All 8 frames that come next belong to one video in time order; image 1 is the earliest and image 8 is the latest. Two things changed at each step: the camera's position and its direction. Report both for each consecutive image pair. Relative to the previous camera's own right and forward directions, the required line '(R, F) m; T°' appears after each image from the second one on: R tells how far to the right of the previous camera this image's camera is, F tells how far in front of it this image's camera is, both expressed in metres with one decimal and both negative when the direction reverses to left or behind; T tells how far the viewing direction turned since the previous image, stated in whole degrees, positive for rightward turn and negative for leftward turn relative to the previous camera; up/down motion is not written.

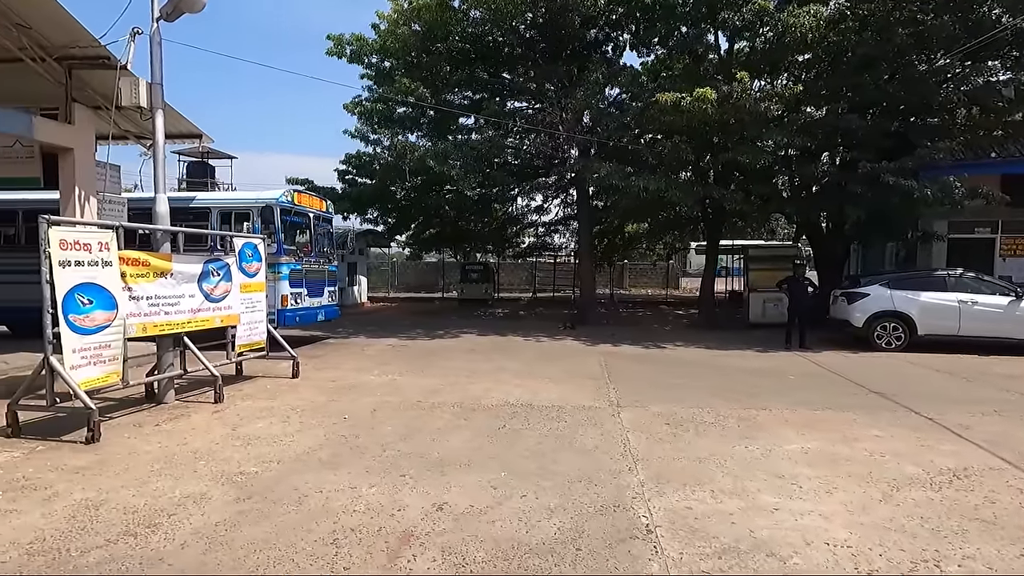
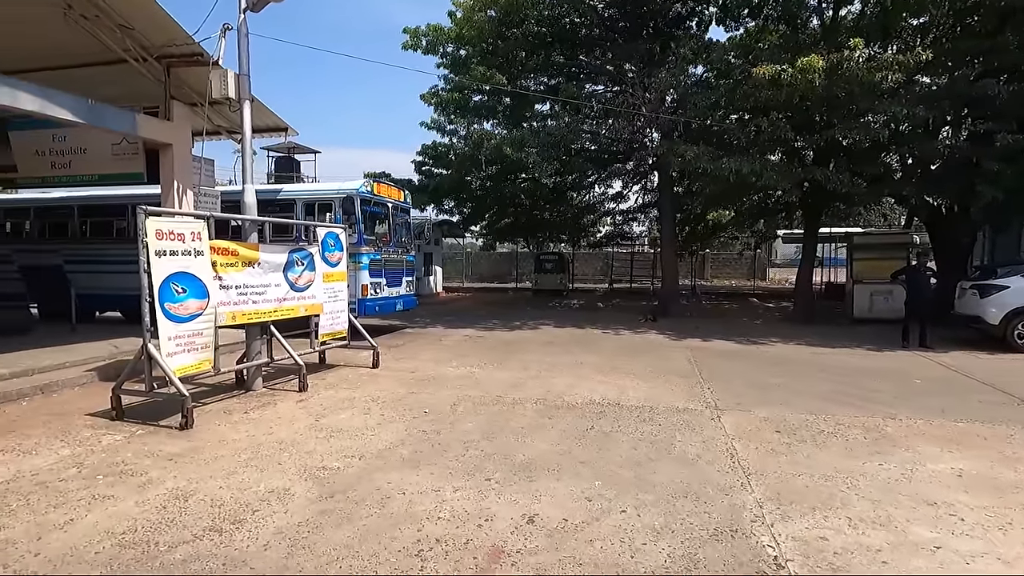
(-0.2, +0.4) m; -8°
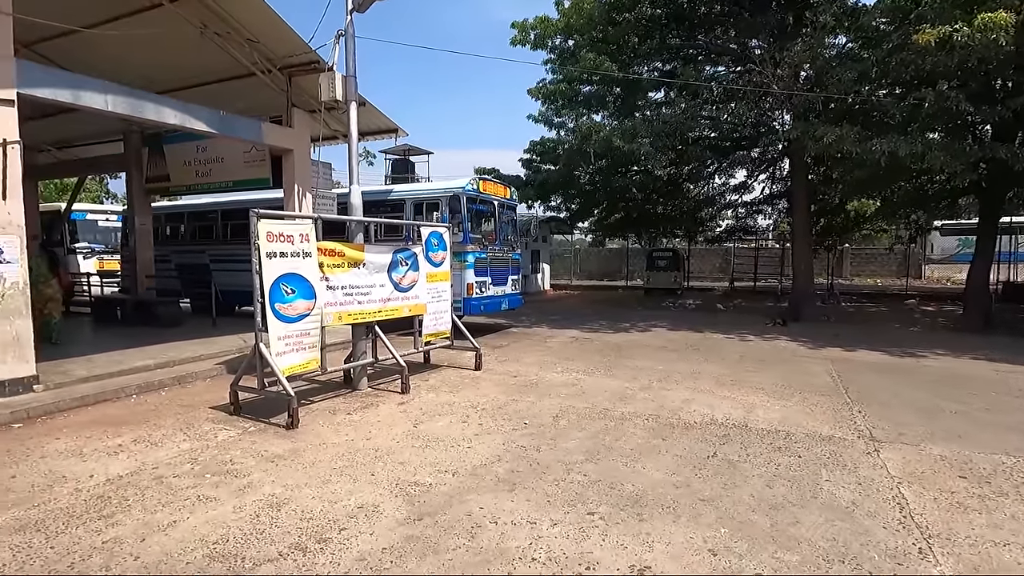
(0.0, +0.5) m; -12°
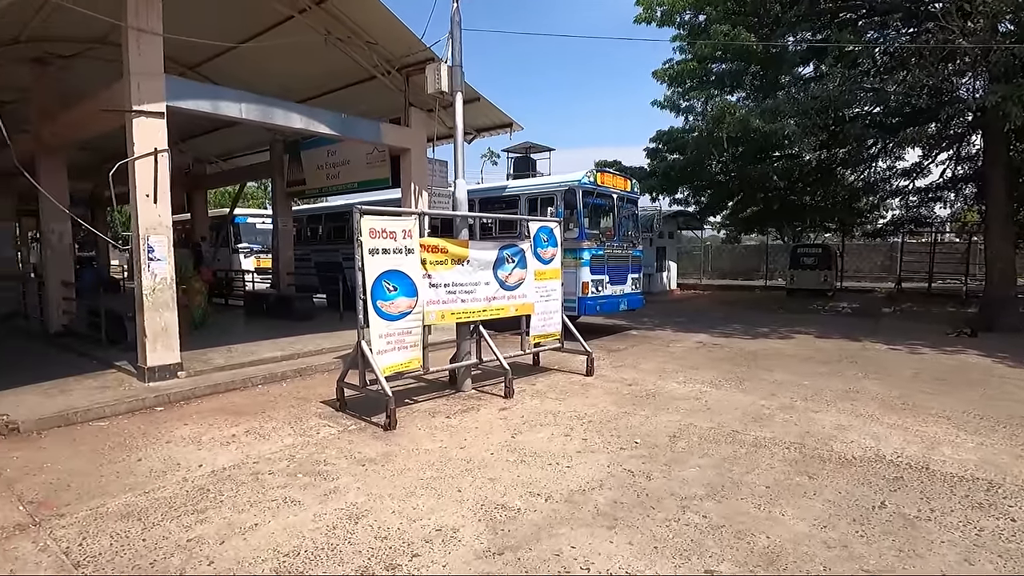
(+0.2, +0.6) m; -13°
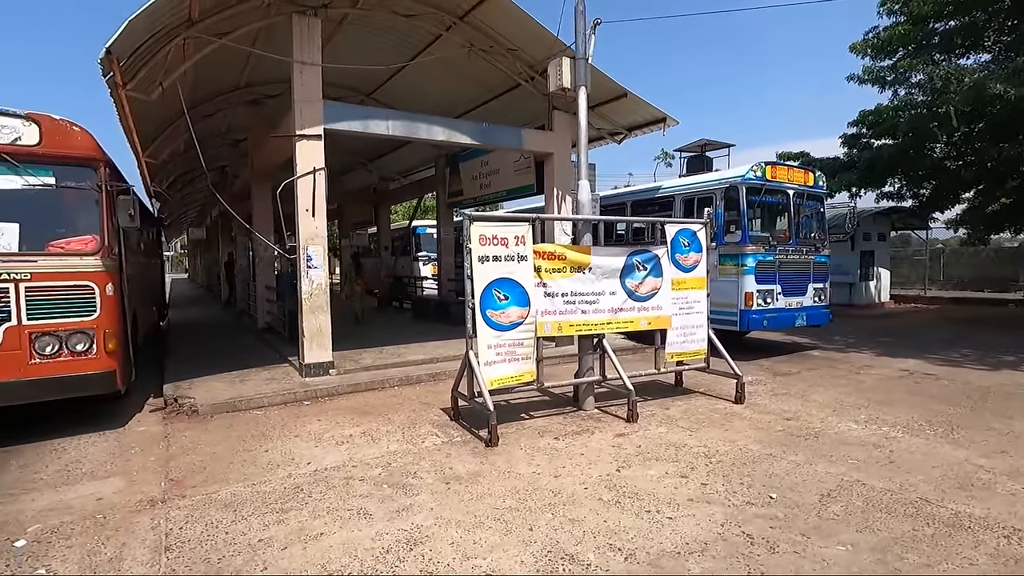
(+0.6, +0.6) m; -19°
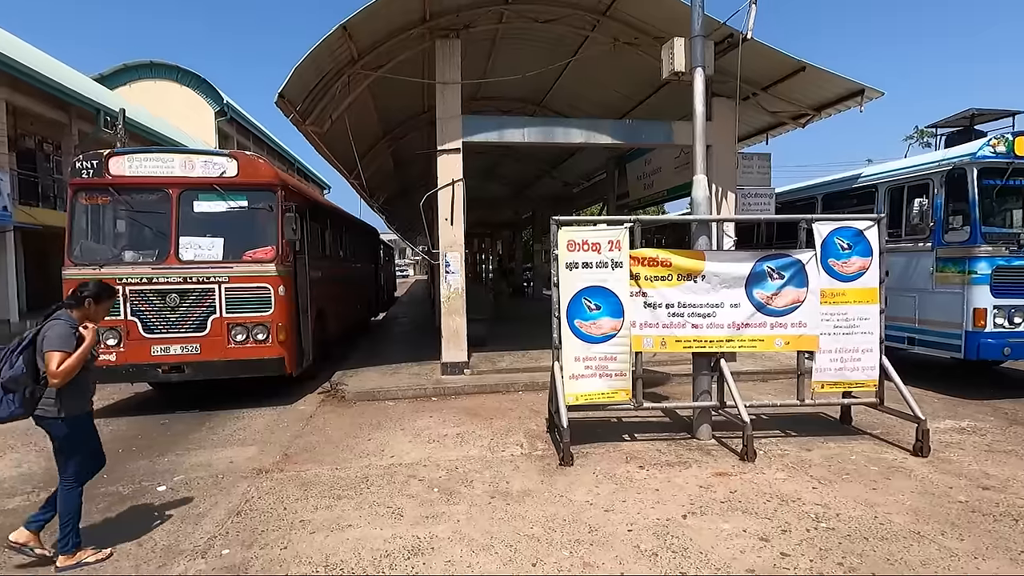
(+1.3, +0.5) m; -23°
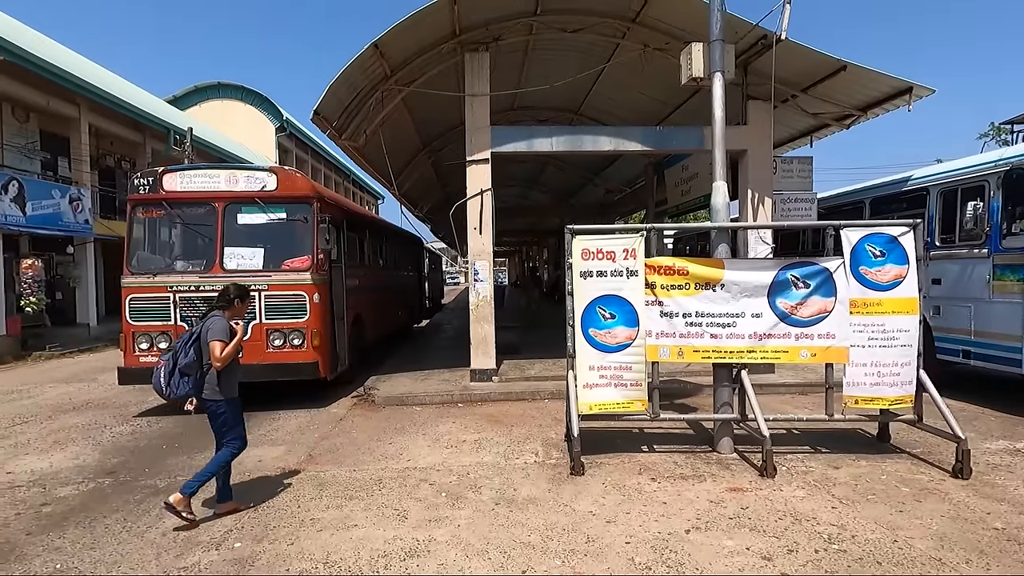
(+0.4, 0.0) m; -6°
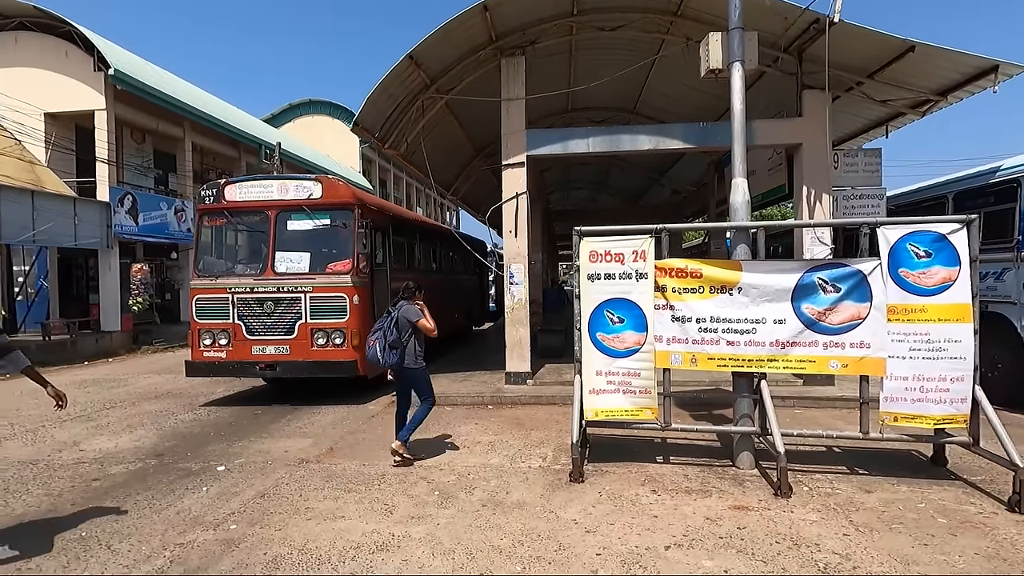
(+0.8, +0.1) m; -9°
